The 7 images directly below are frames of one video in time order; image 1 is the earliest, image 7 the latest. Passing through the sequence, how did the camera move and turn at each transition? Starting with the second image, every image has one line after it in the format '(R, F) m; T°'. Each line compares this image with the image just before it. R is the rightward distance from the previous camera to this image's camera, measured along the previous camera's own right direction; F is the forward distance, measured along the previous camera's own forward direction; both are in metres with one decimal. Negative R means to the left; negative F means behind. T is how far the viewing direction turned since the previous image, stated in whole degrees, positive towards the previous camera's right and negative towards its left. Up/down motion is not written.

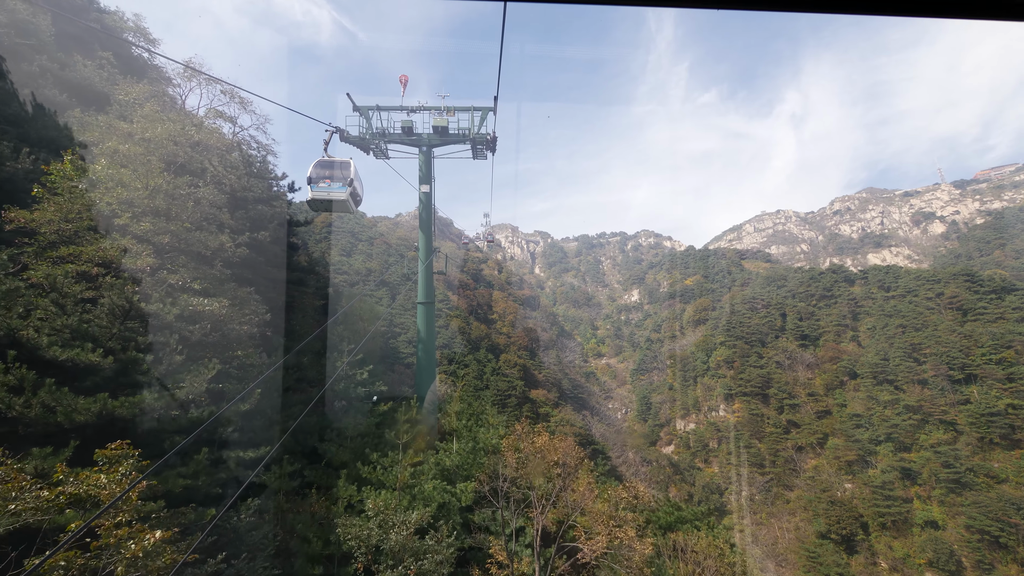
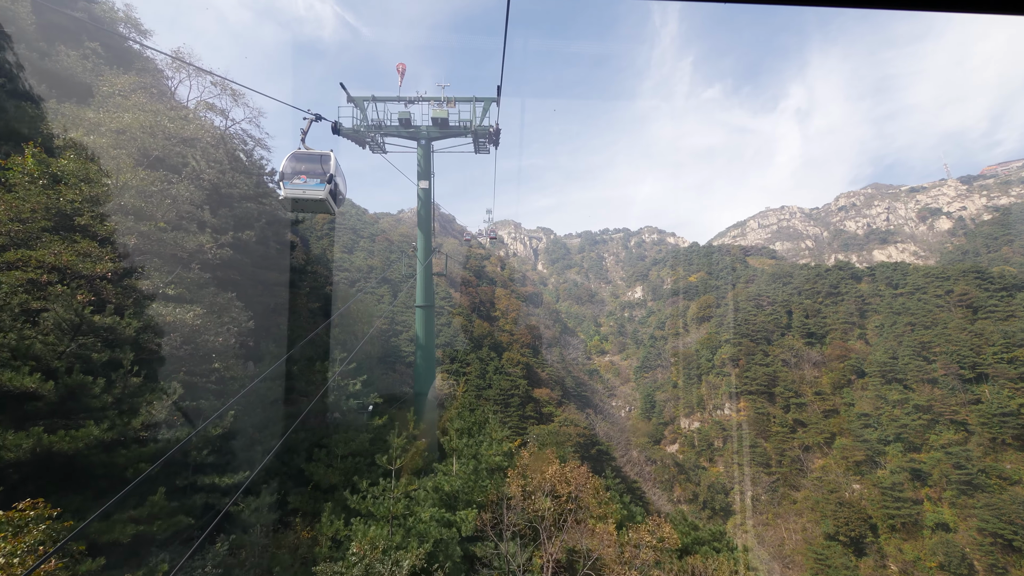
(0.0, +0.4) m; 0°
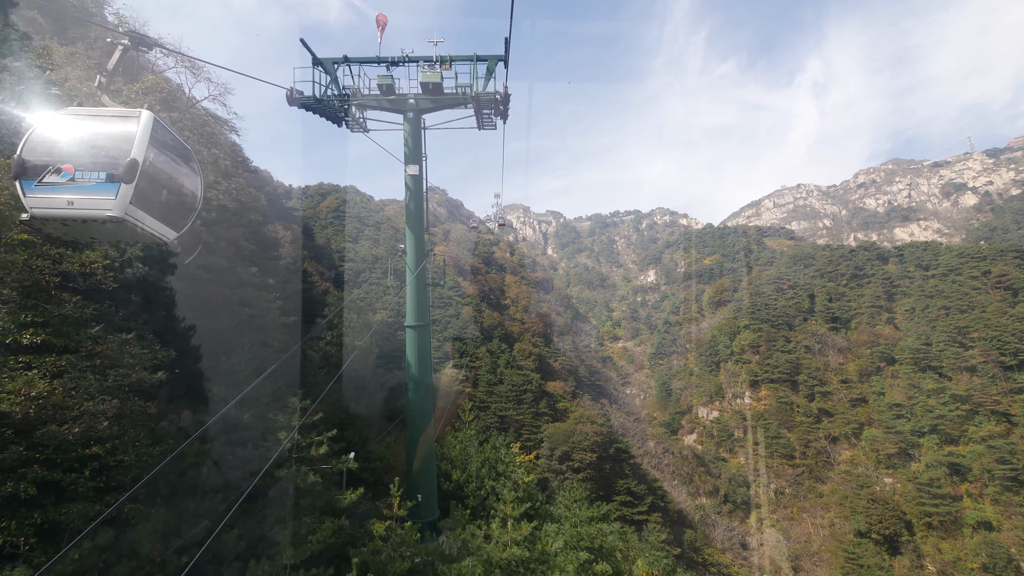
(-0.1, +1.3) m; -1°
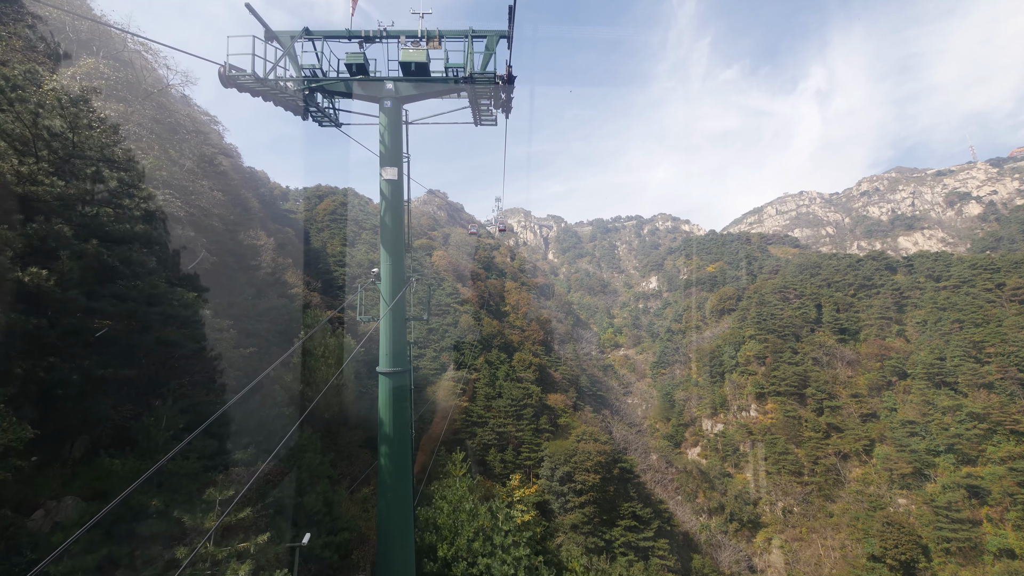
(0.0, +1.0) m; 0°
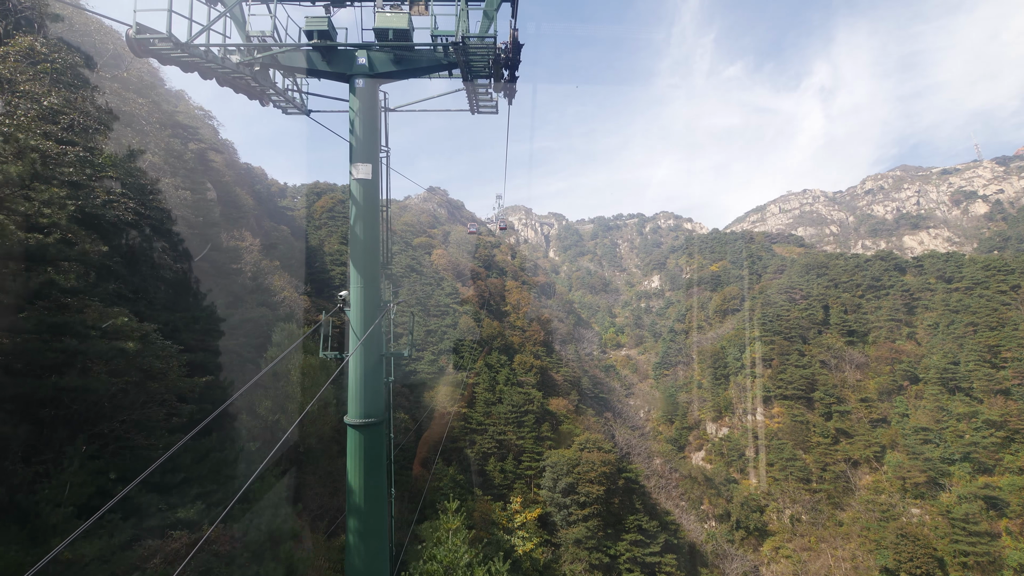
(0.0, +0.8) m; 0°
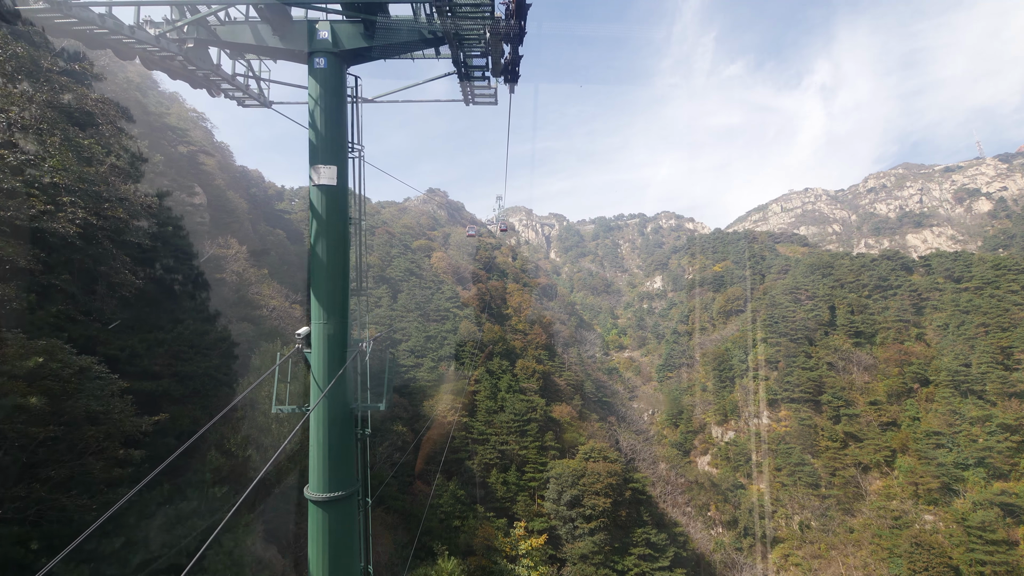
(0.0, +0.5) m; 0°
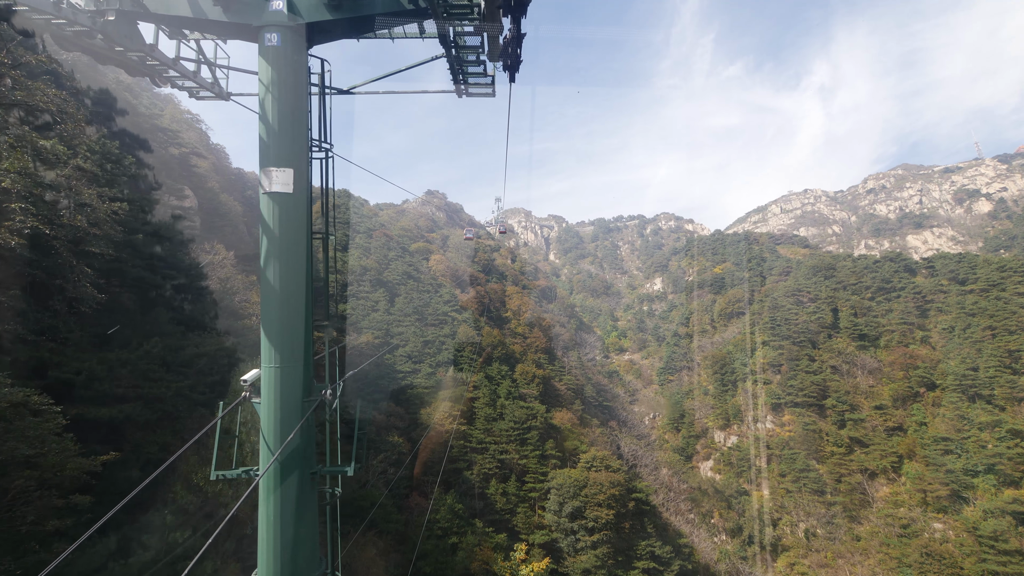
(0.0, +0.5) m; 0°
